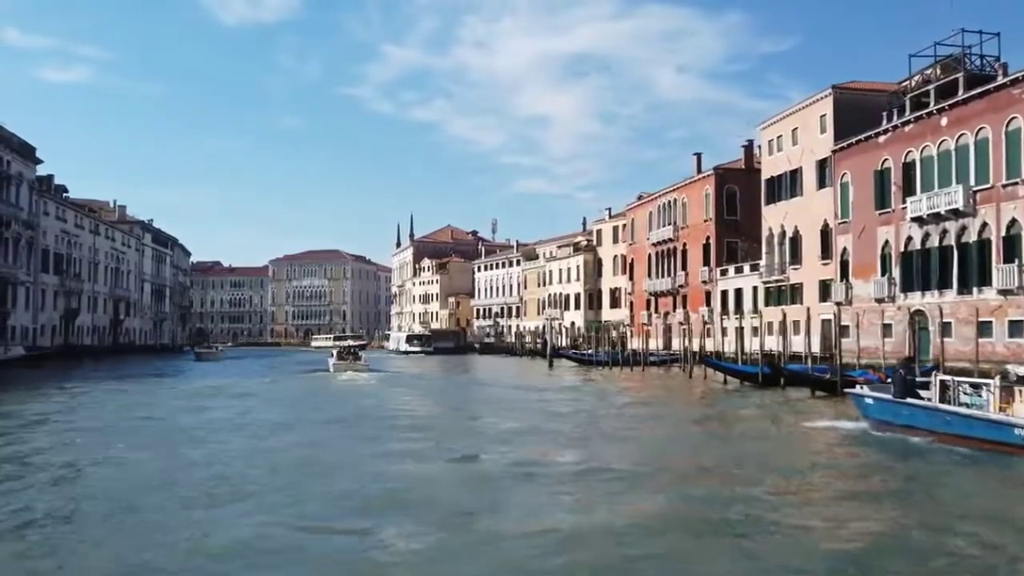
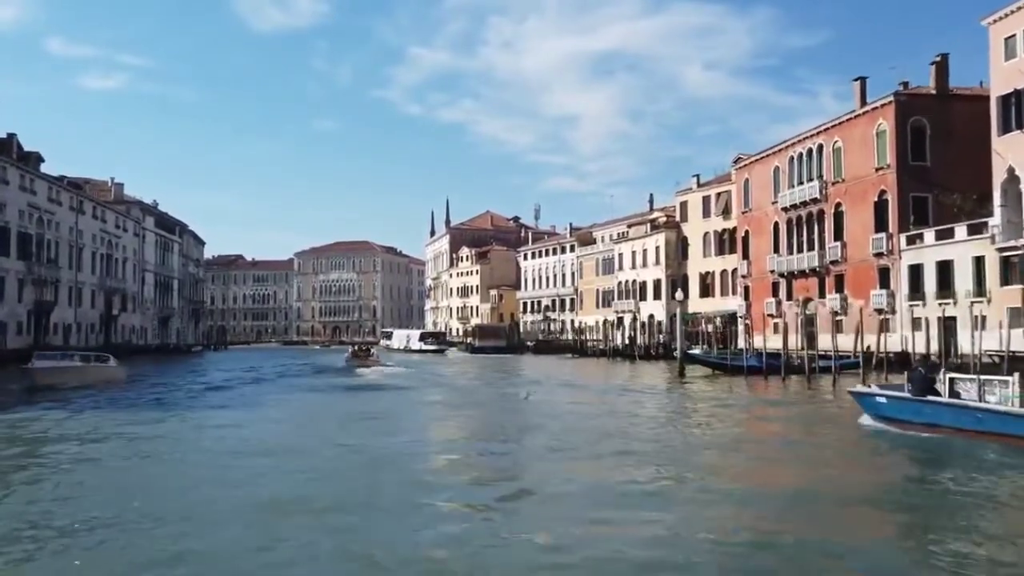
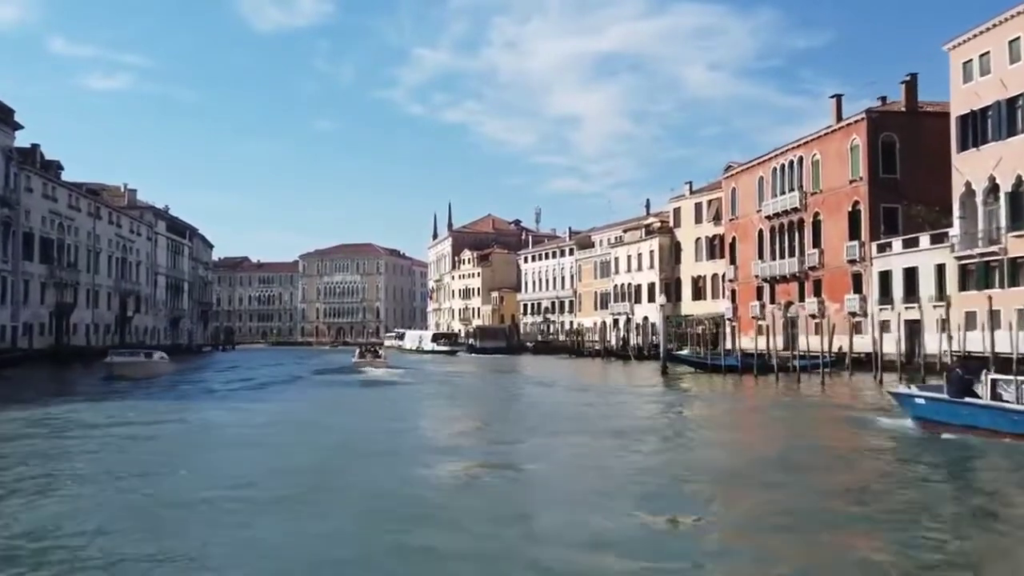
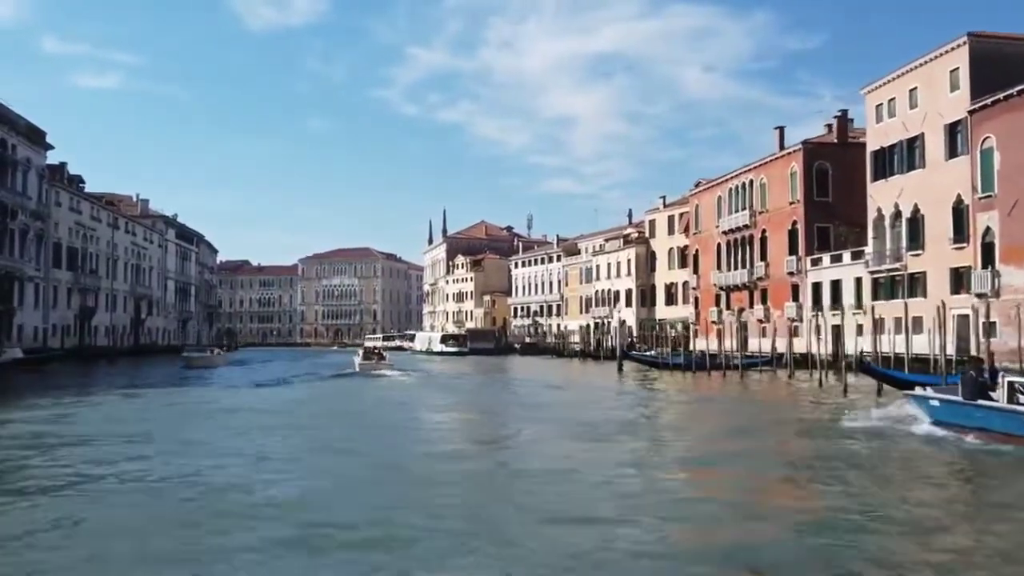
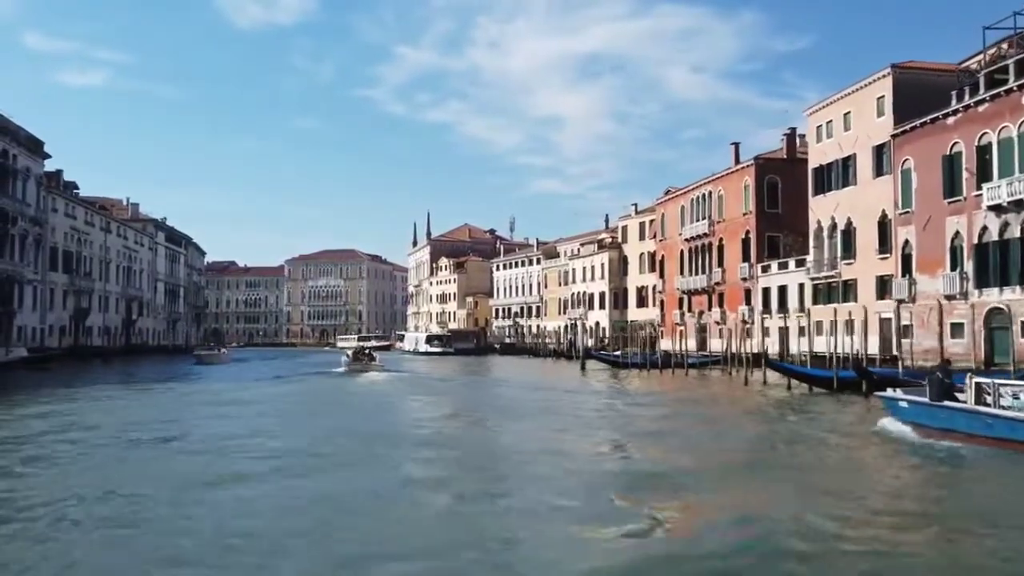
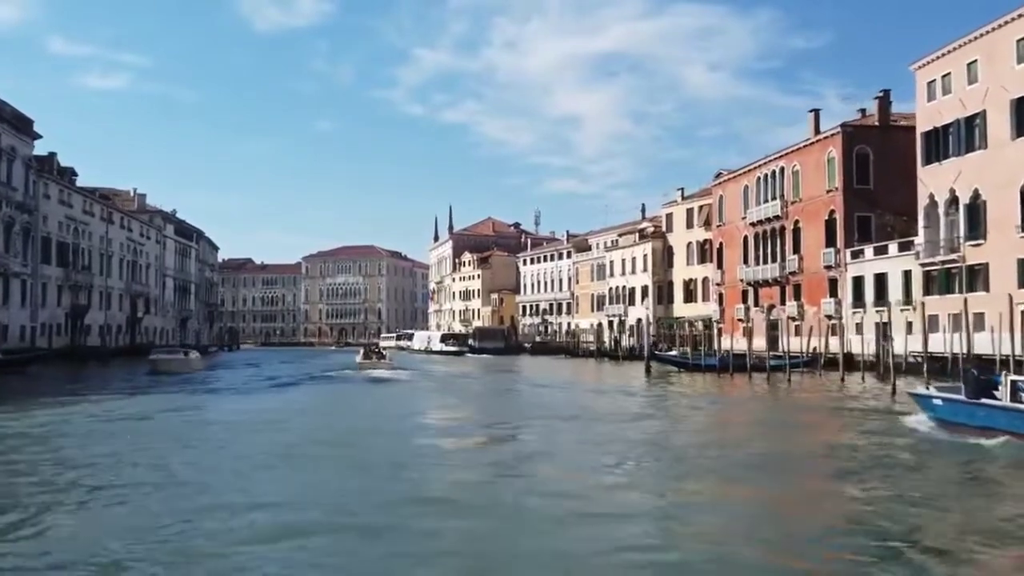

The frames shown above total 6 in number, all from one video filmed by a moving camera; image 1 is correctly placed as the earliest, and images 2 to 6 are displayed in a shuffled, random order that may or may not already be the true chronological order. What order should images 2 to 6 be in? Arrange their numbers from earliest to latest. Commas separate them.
5, 4, 6, 3, 2
